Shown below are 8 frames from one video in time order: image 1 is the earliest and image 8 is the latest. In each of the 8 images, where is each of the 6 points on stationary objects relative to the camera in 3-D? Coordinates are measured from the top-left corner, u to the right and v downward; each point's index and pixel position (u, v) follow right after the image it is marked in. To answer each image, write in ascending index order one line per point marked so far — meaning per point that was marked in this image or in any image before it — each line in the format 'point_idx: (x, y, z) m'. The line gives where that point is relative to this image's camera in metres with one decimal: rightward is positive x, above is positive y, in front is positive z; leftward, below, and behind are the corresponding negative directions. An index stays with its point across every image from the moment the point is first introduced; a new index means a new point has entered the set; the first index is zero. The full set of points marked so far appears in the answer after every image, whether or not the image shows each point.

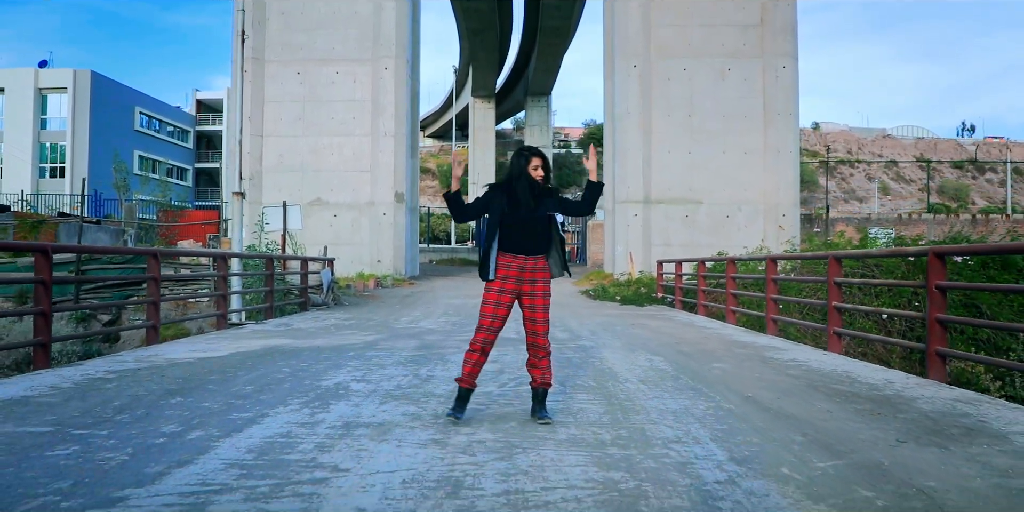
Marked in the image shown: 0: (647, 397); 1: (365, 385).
0: (+0.7, -0.8, +5.1) m
1: (-0.9, -0.8, +5.6) m
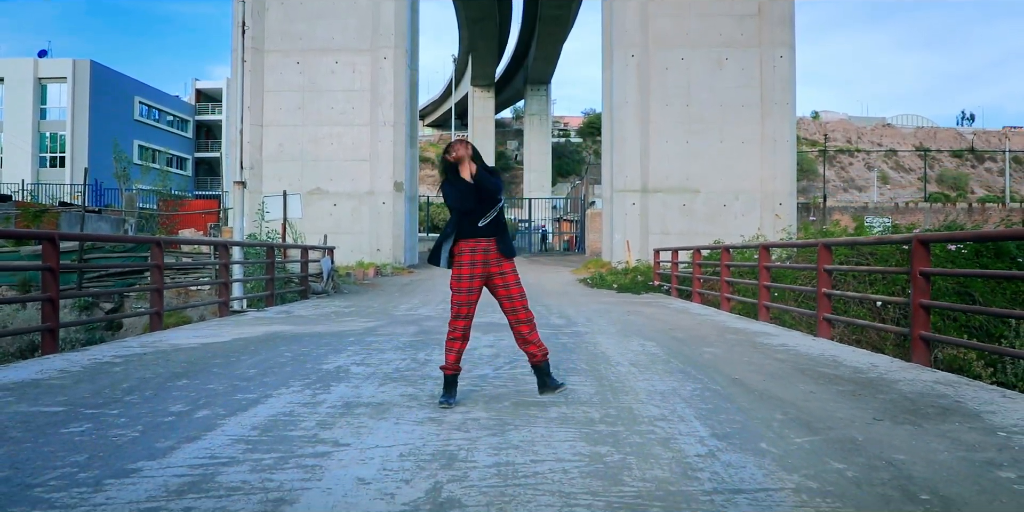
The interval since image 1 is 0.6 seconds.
0: (+0.7, -0.7, +5.3) m
1: (-0.9, -0.7, +5.8) m
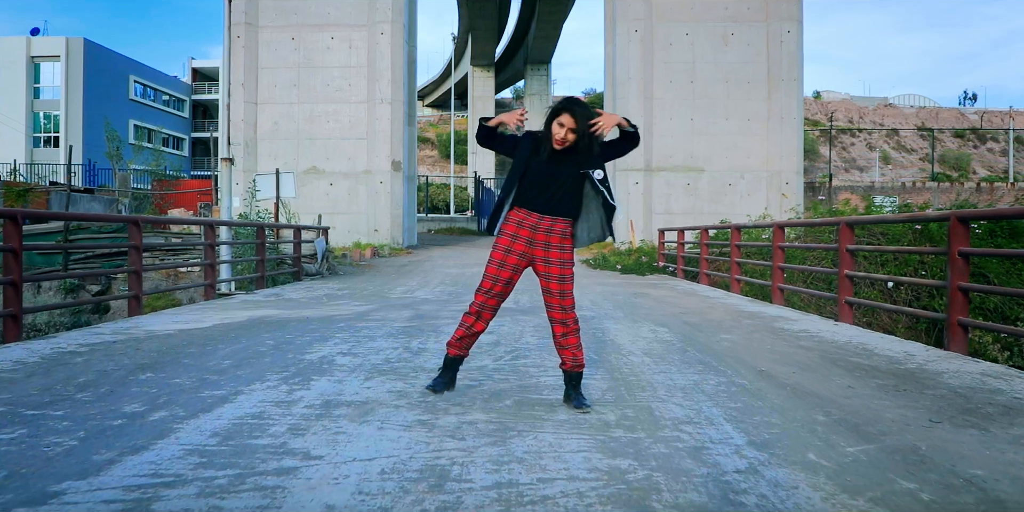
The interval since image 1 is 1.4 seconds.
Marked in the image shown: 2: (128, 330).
0: (+0.7, -0.6, +4.8) m
1: (-0.9, -0.6, +5.2) m
2: (-2.9, -0.5, +6.9) m
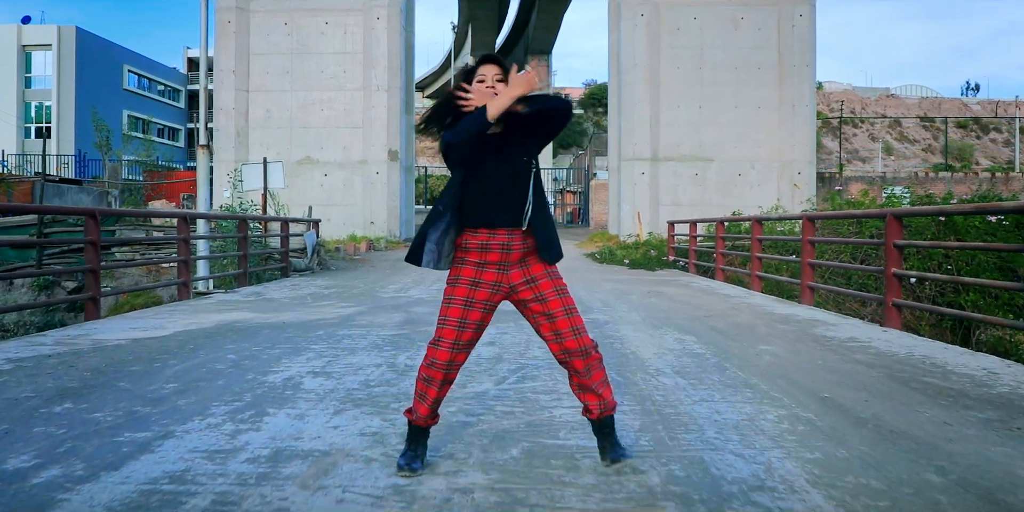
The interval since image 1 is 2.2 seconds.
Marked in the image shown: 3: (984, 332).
0: (+0.7, -0.6, +3.8) m
1: (-0.9, -0.6, +4.3) m
2: (-2.8, -0.5, +6.0) m
3: (+4.2, -0.7, +8.6) m
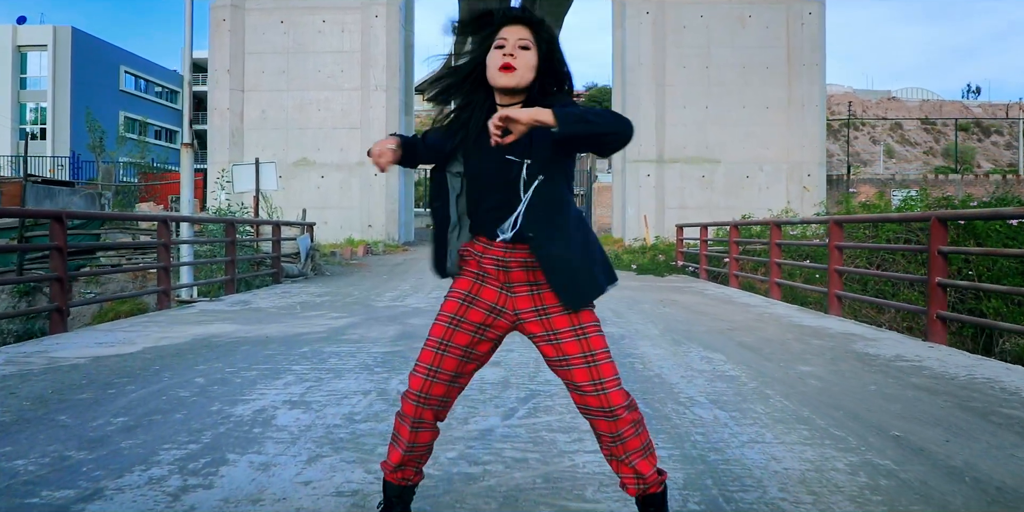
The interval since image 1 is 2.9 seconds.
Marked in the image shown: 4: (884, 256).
0: (+0.8, -0.6, +3.2) m
1: (-0.8, -0.6, +3.7) m
2: (-2.8, -0.6, +5.4) m
3: (+4.2, -0.7, +7.9) m
4: (+4.5, 0.0, +11.3) m
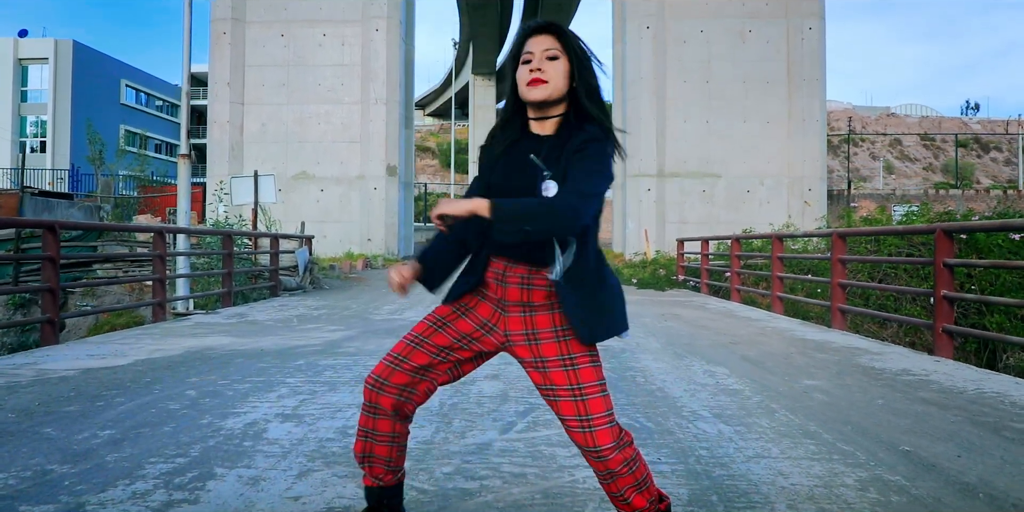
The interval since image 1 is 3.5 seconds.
0: (+0.8, -0.7, +3.1) m
1: (-0.8, -0.7, +3.6) m
2: (-2.8, -0.6, +5.3) m
3: (+4.2, -0.8, +7.8) m
4: (+4.5, -0.2, +11.2) m
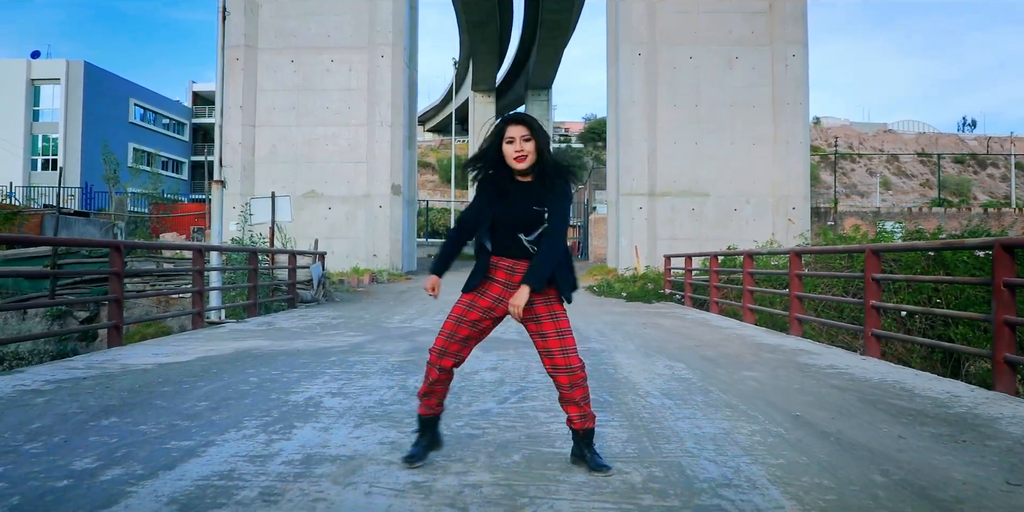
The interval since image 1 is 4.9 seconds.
0: (+0.8, -0.7, +4.3) m
1: (-0.9, -0.7, +4.7) m
2: (-2.8, -0.7, +6.4) m
3: (+4.2, -1.0, +9.0) m
4: (+4.5, -0.4, +12.4) m
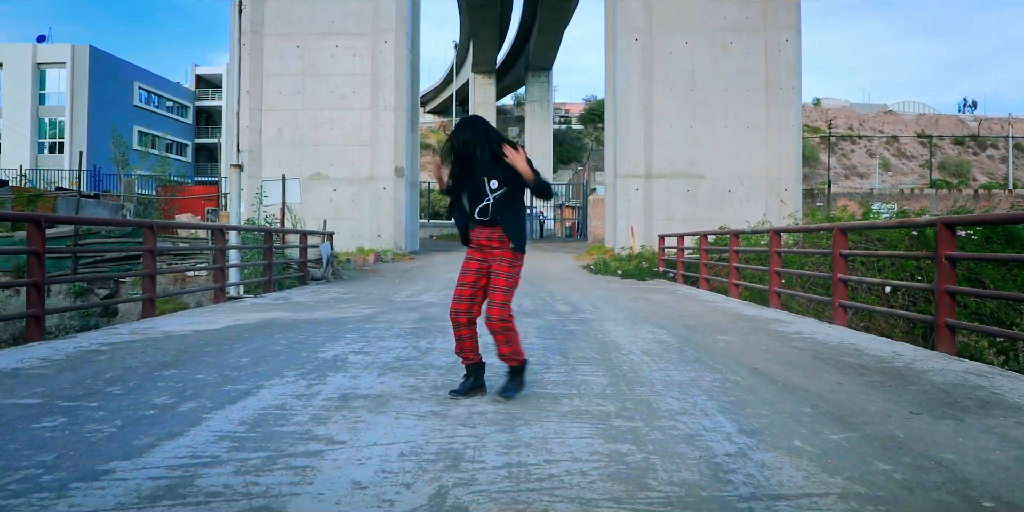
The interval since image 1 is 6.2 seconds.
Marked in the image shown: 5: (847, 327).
0: (+0.7, -0.6, +5.0) m
1: (-0.9, -0.6, +5.5) m
2: (-2.8, -0.6, +7.2) m
3: (+4.2, -0.8, +9.7) m
4: (+4.5, -0.1, +13.1) m
5: (+3.0, -0.6, +8.3) m
